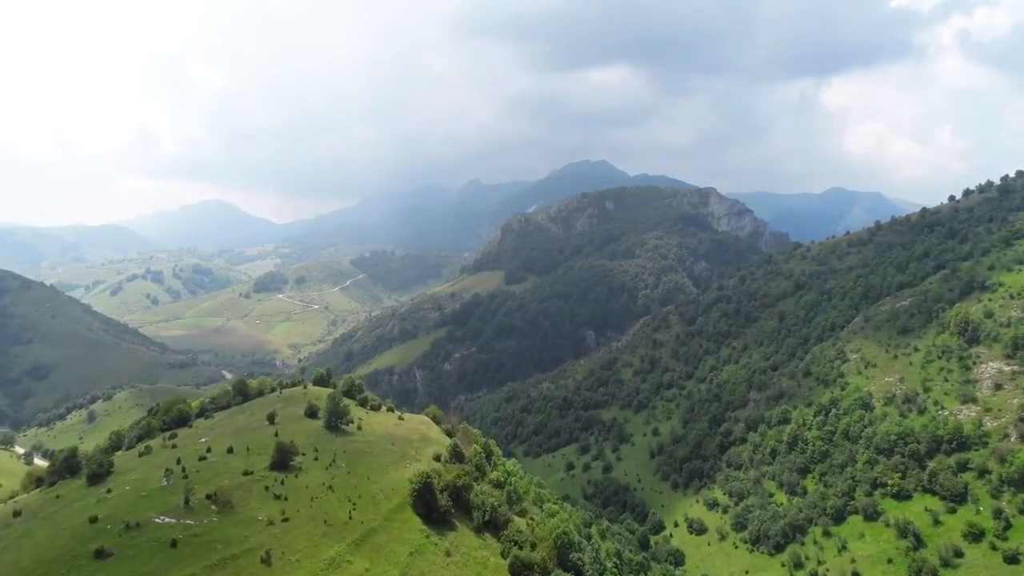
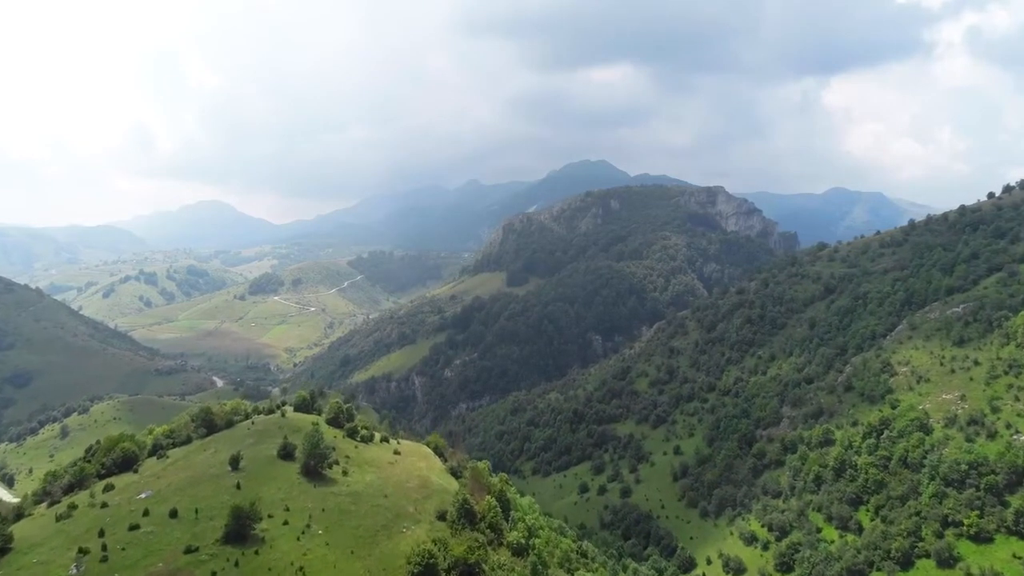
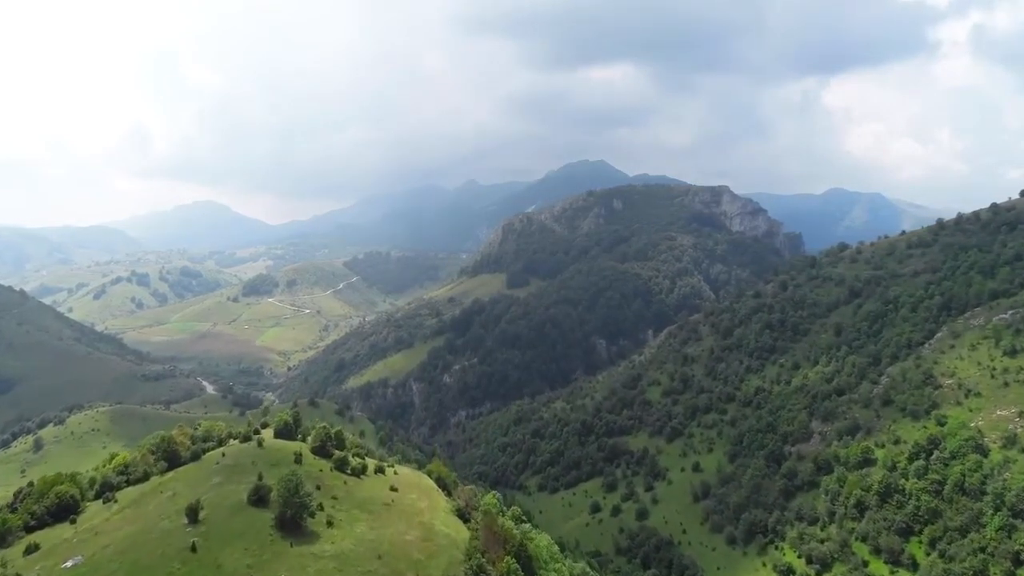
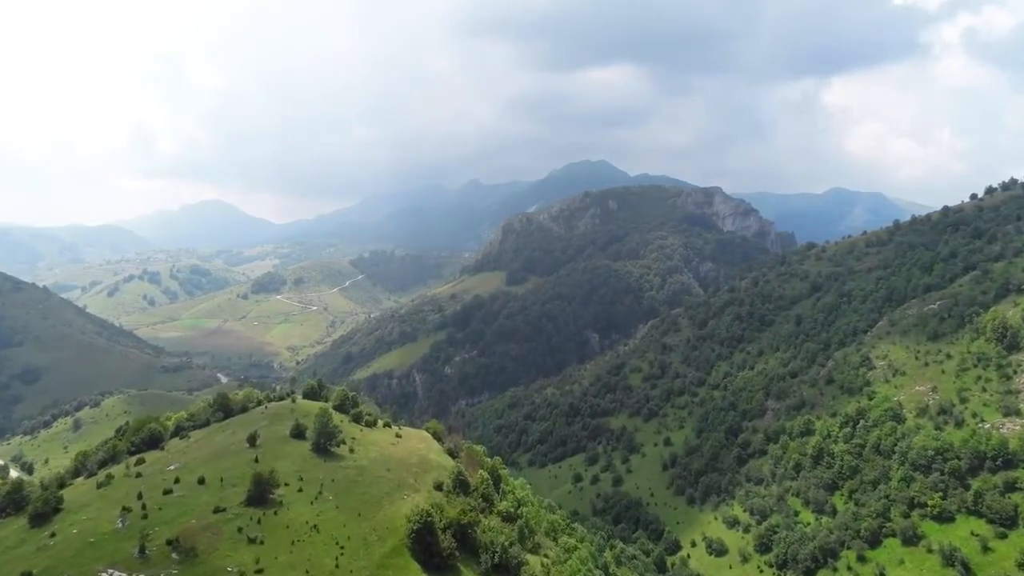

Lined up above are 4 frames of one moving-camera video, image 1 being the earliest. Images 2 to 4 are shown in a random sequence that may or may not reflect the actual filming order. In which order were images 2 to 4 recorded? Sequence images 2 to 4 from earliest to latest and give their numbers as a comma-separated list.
4, 2, 3
